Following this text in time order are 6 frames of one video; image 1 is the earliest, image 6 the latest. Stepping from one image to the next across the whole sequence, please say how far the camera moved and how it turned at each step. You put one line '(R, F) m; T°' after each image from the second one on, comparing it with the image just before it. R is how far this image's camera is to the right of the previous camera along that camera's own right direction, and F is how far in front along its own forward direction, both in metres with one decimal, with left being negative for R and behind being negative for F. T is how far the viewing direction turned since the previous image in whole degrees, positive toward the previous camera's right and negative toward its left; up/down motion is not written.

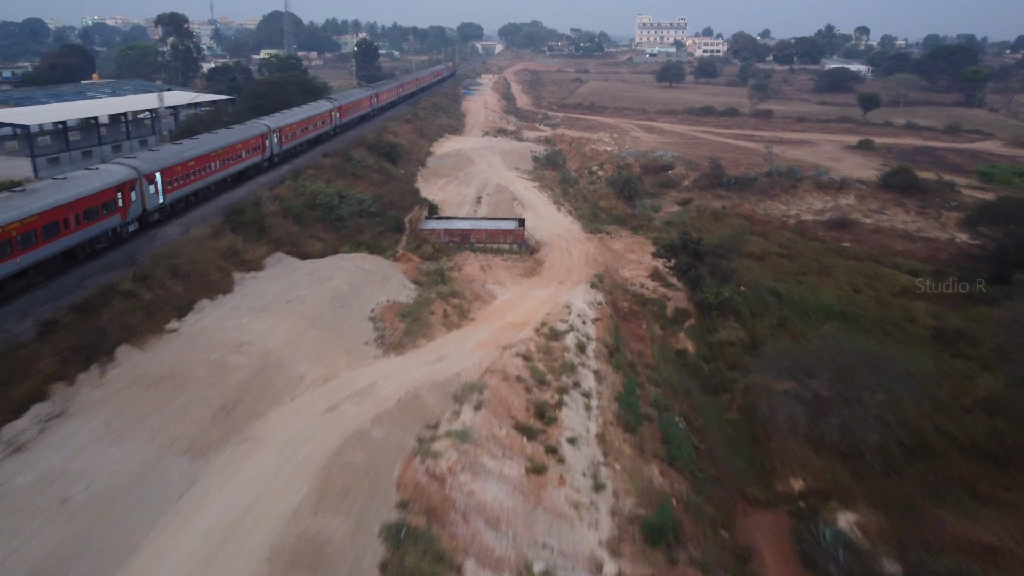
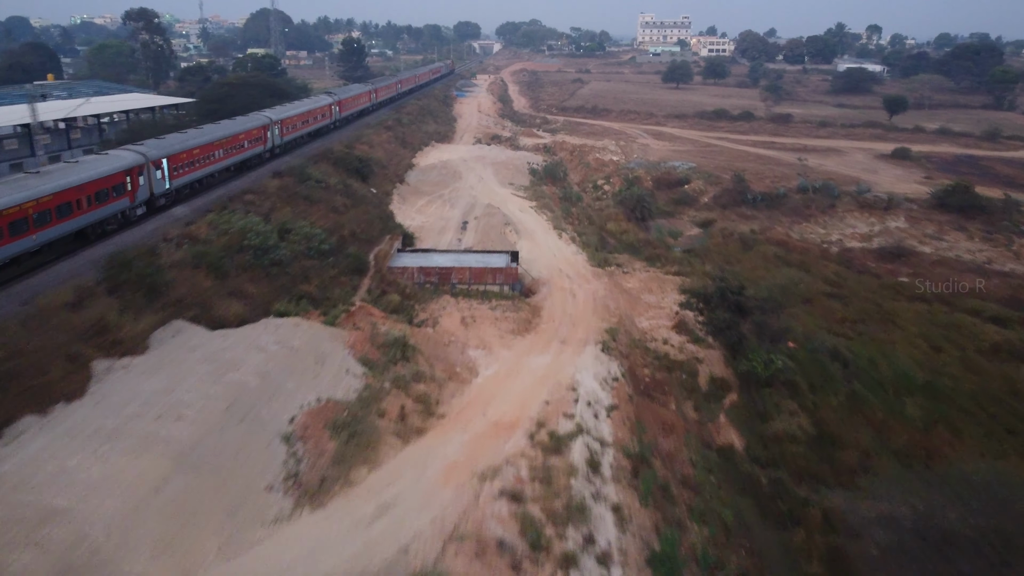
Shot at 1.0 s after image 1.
(+0.3, +4.5) m; 0°
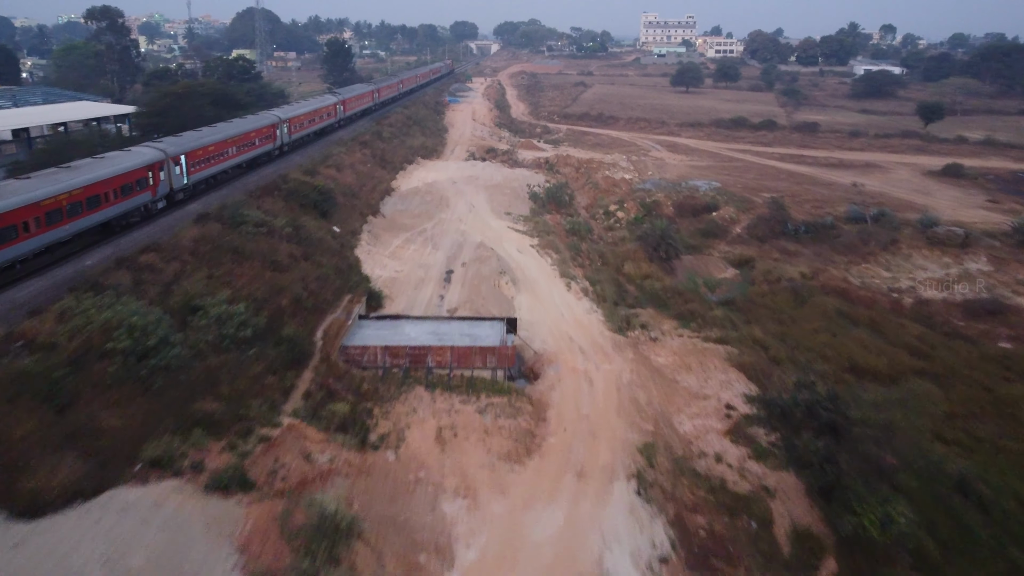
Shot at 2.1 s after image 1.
(+0.1, +4.9) m; 0°
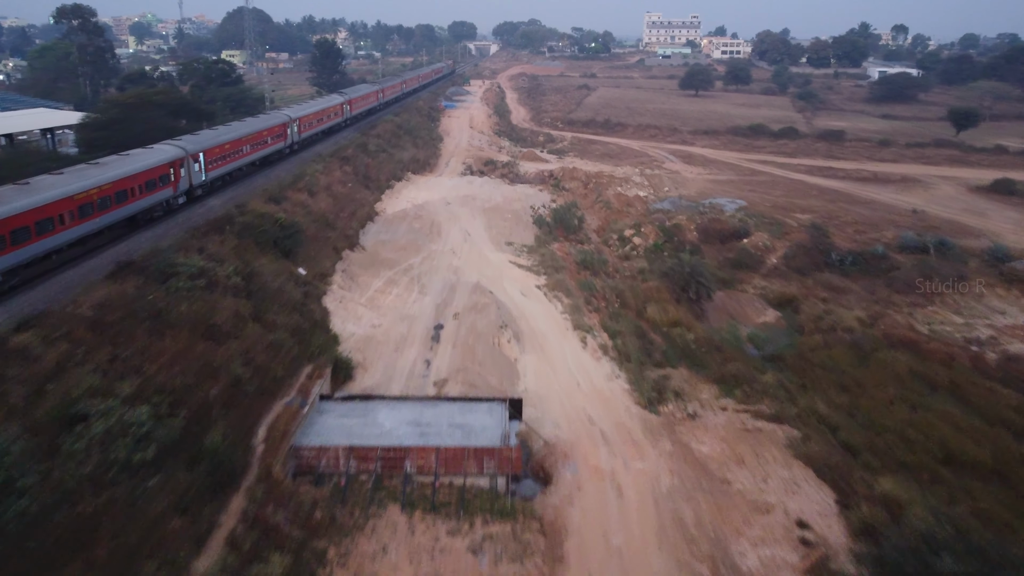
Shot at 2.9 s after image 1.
(-0.1, +3.5) m; 0°
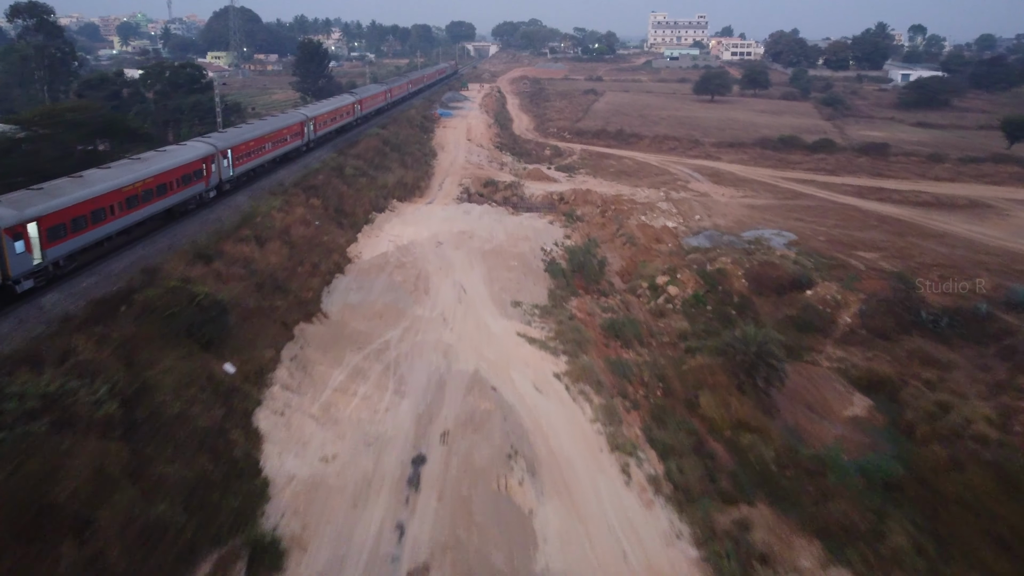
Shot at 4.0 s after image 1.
(-0.3, +4.7) m; 0°
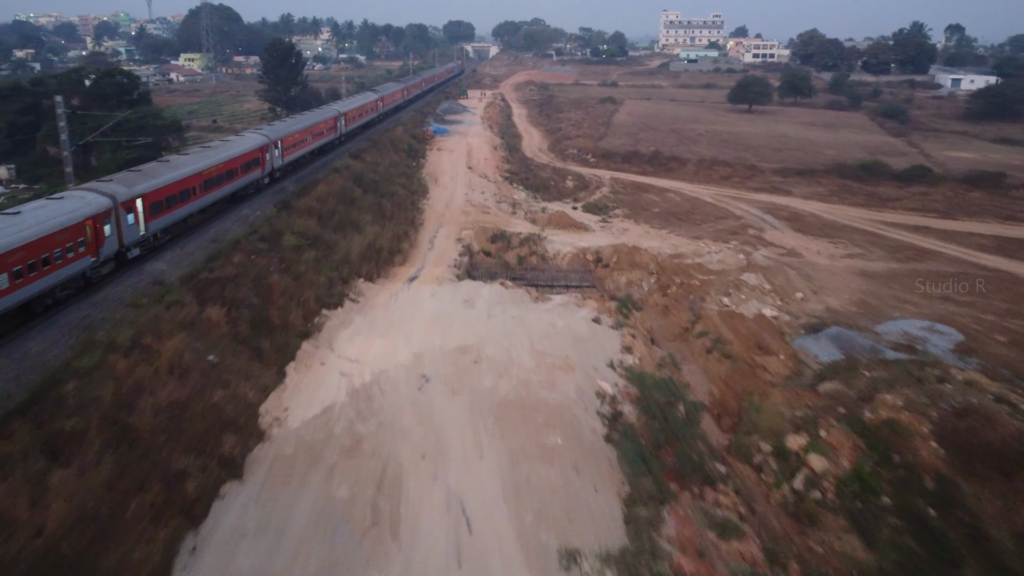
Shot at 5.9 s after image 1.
(-0.7, +8.2) m; 0°
